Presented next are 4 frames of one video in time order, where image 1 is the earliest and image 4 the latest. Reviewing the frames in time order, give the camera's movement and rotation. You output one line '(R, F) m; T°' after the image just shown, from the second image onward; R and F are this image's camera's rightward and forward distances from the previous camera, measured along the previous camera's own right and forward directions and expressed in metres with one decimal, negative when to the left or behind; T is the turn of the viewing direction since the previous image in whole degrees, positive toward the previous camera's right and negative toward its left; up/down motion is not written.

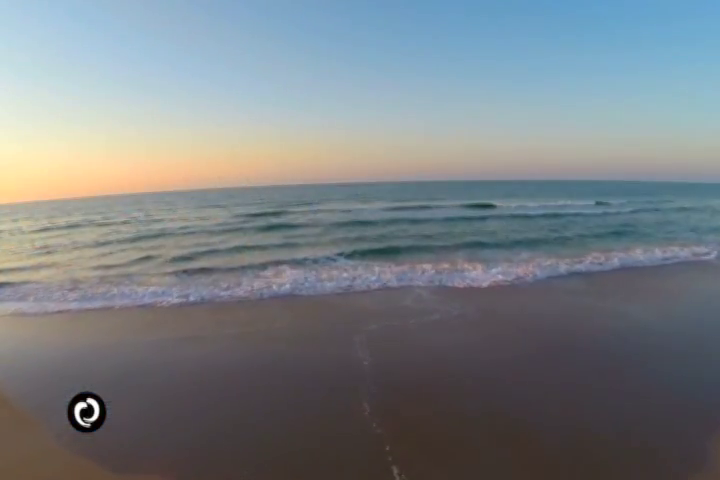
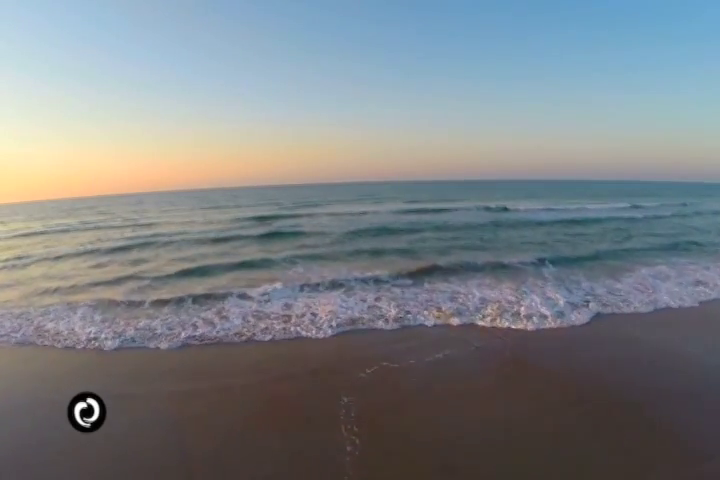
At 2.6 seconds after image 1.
(-0.2, +2.3) m; -1°
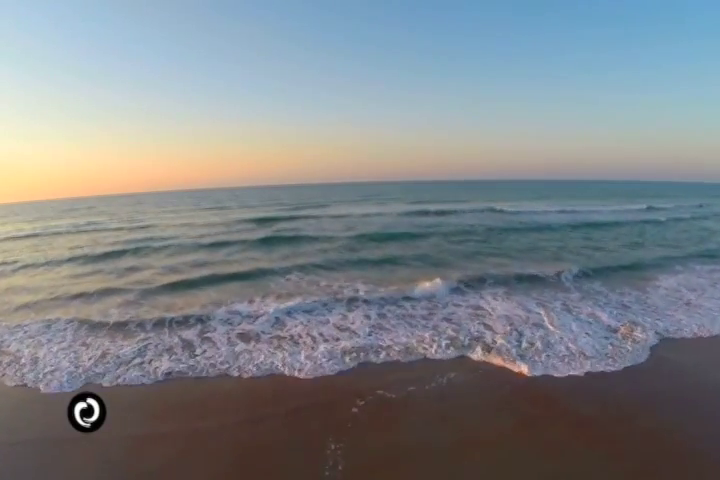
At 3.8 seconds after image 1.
(-0.1, +1.1) m; 0°
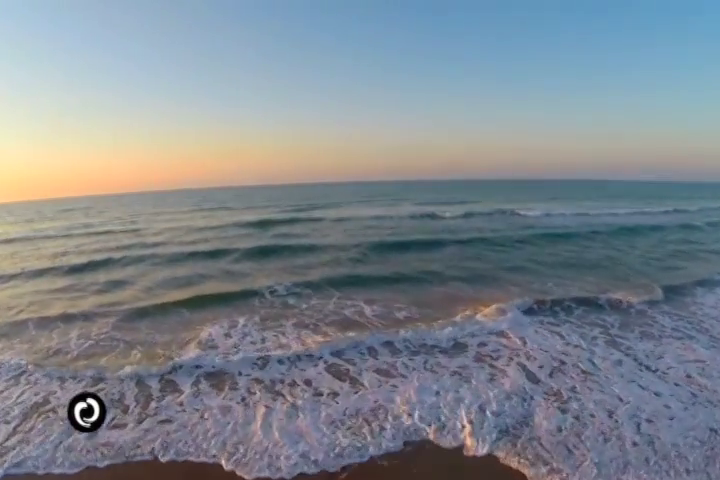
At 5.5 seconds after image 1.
(-0.1, +1.5) m; -1°
